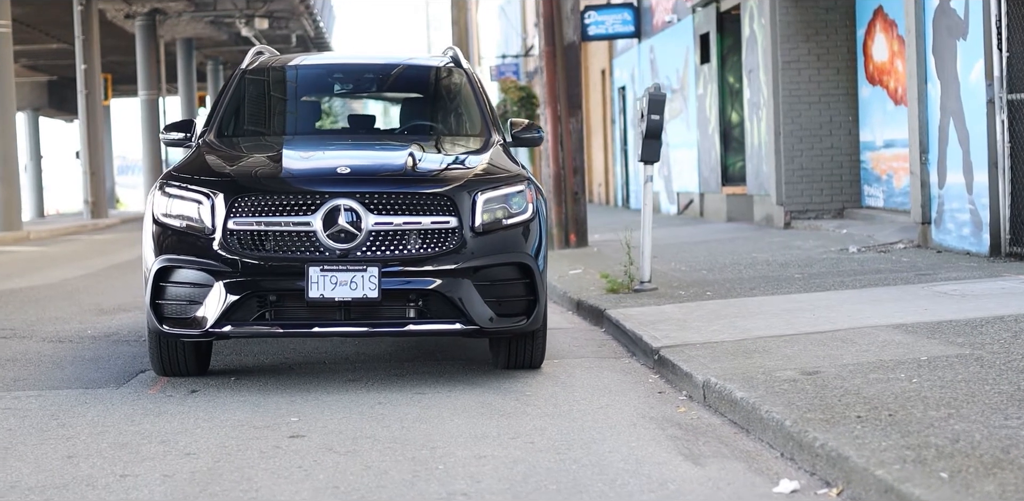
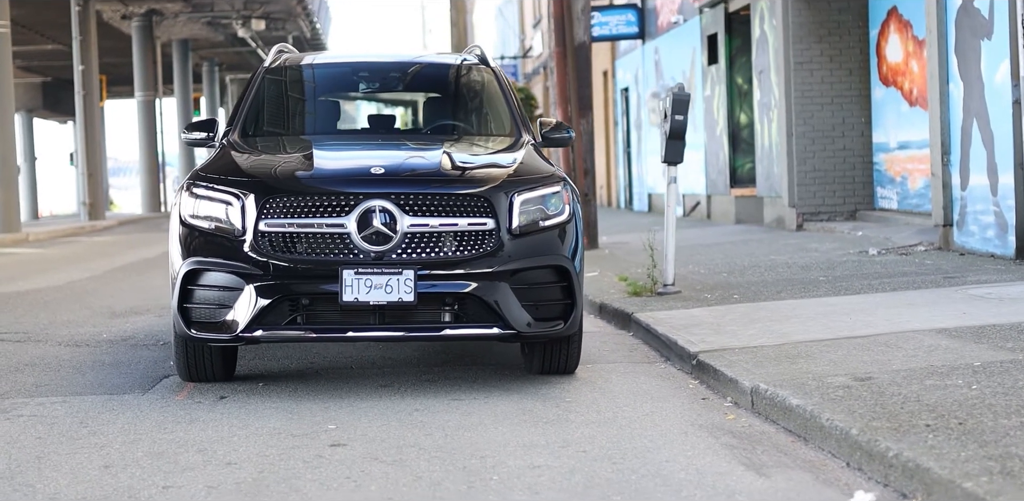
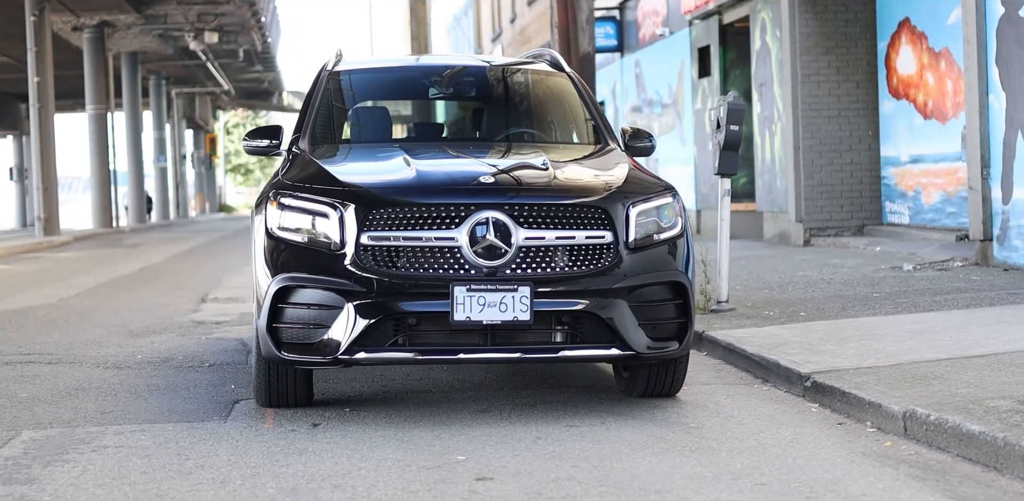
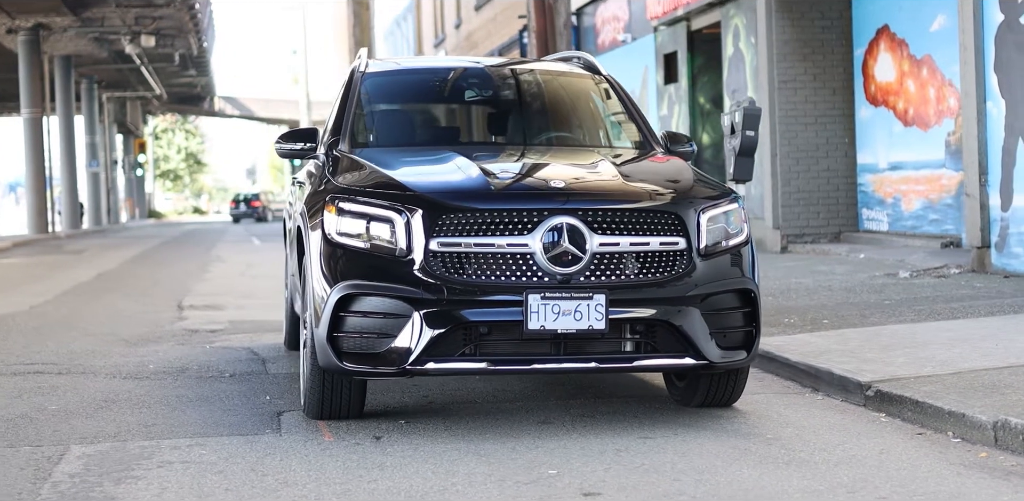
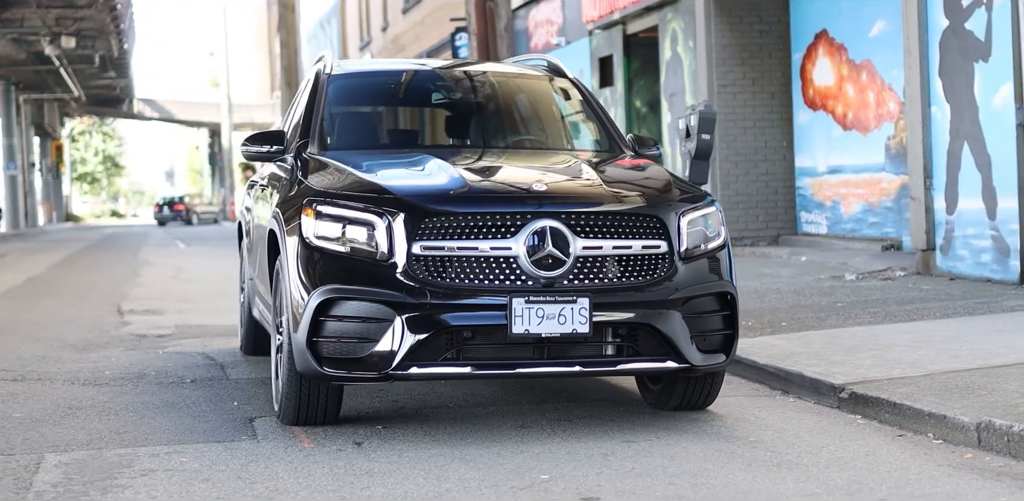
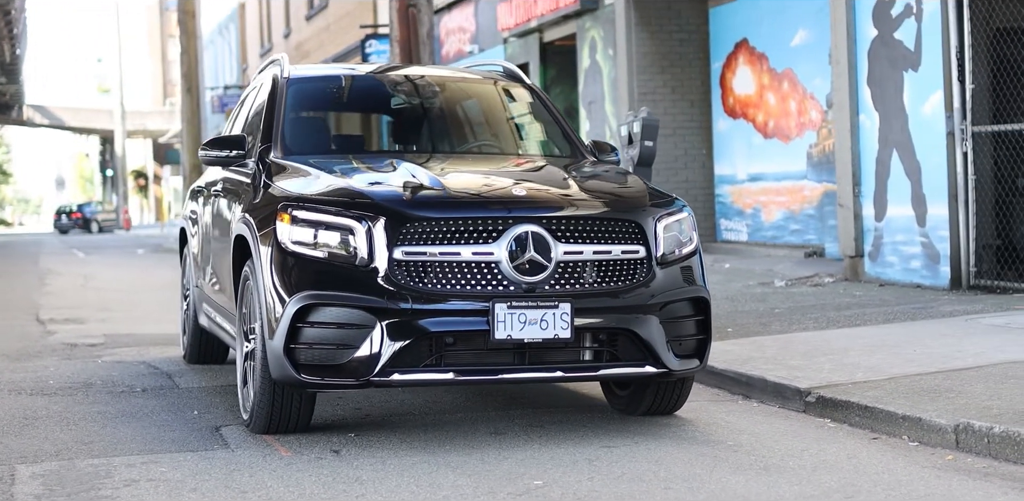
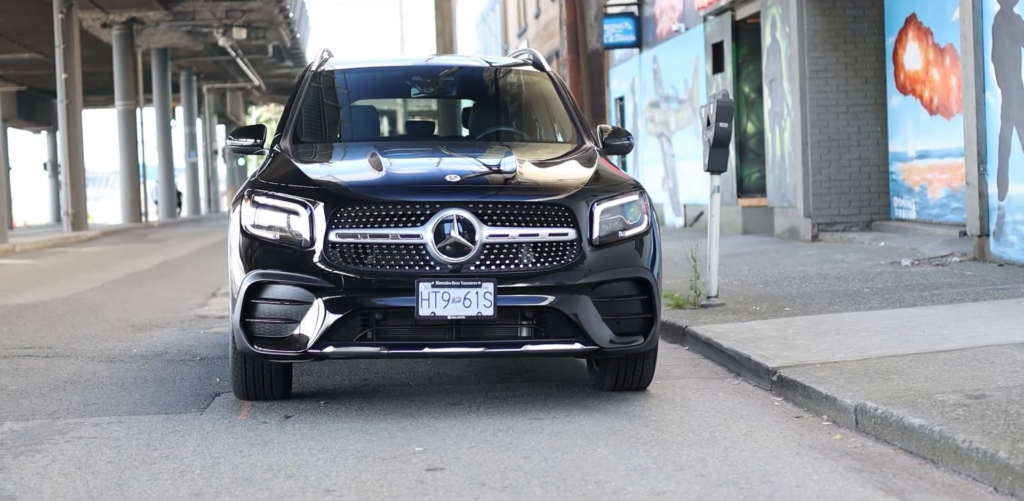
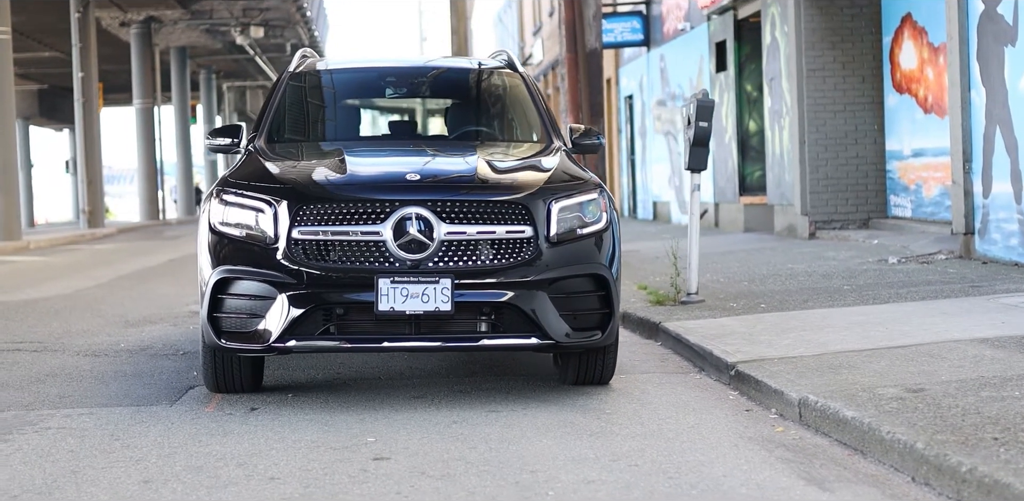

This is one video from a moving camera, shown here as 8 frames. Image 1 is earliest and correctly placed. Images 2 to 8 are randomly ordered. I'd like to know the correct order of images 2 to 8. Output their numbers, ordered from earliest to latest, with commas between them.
2, 8, 7, 3, 4, 5, 6
